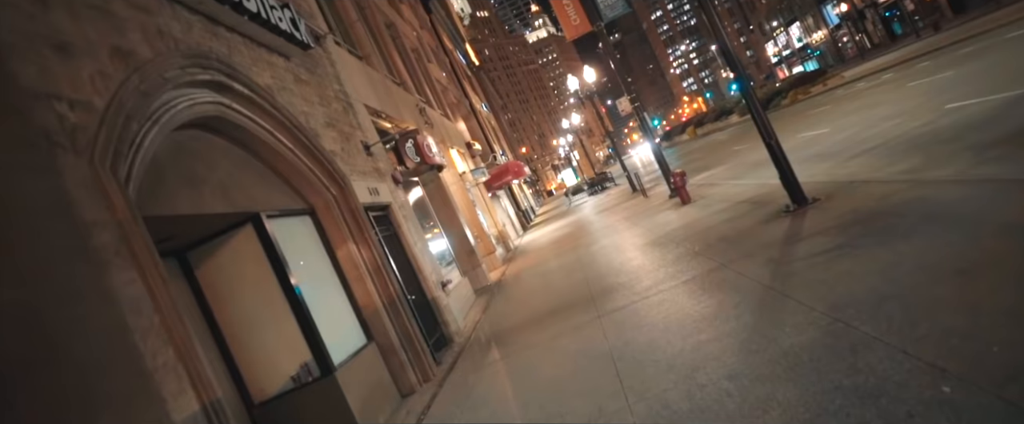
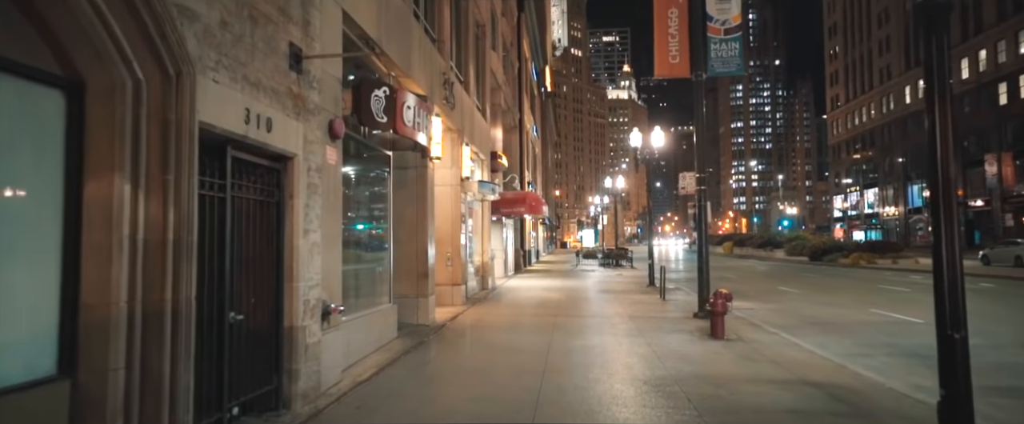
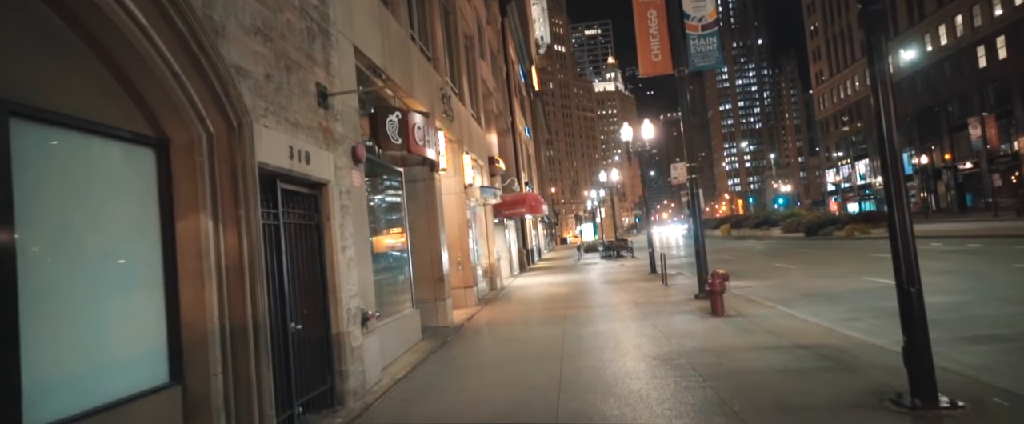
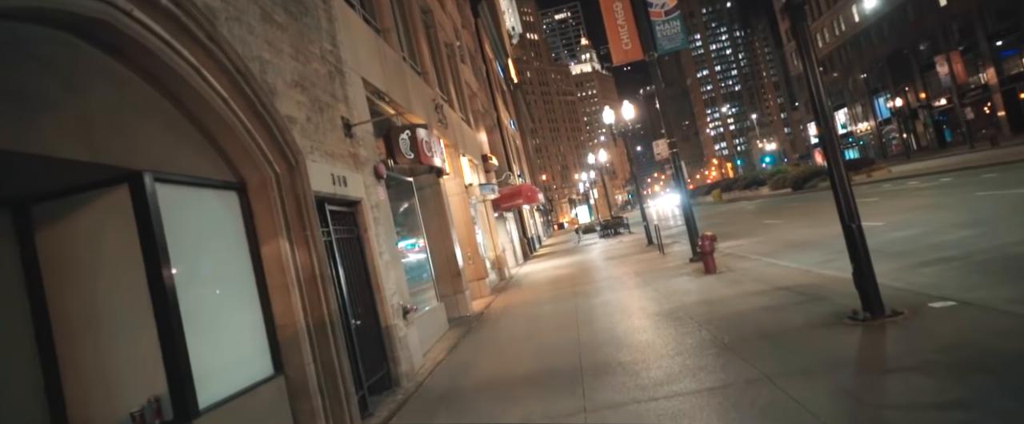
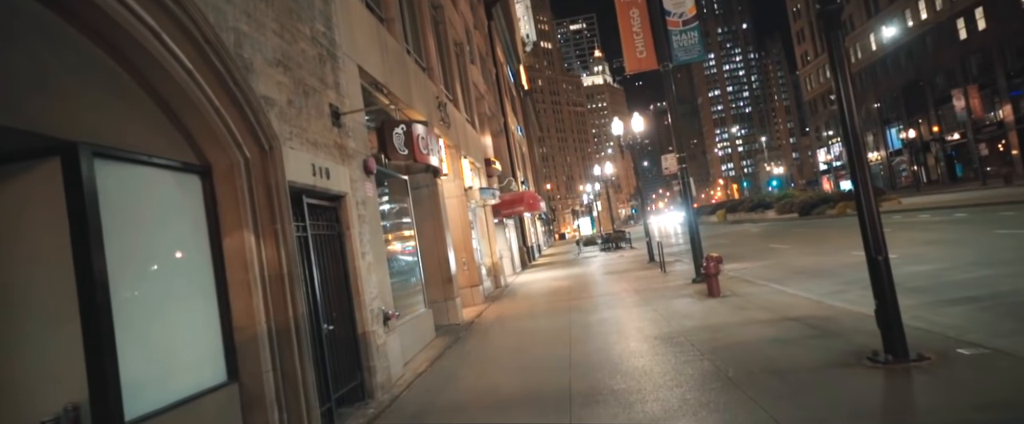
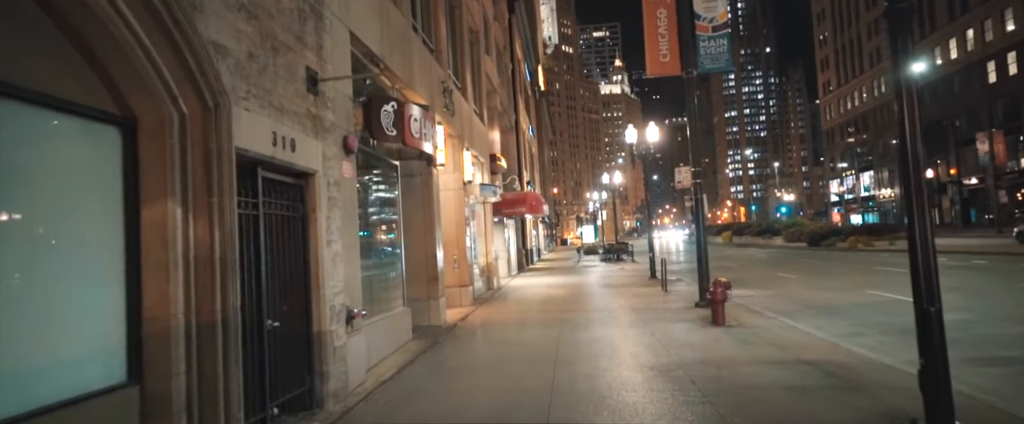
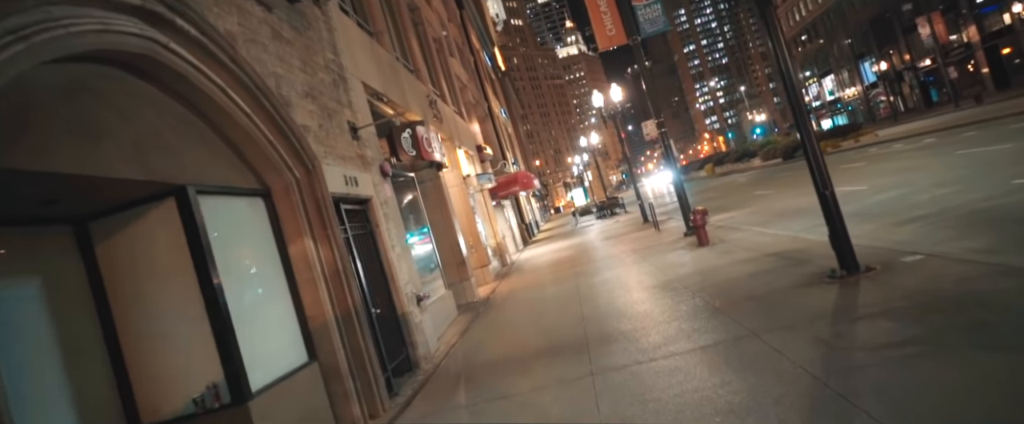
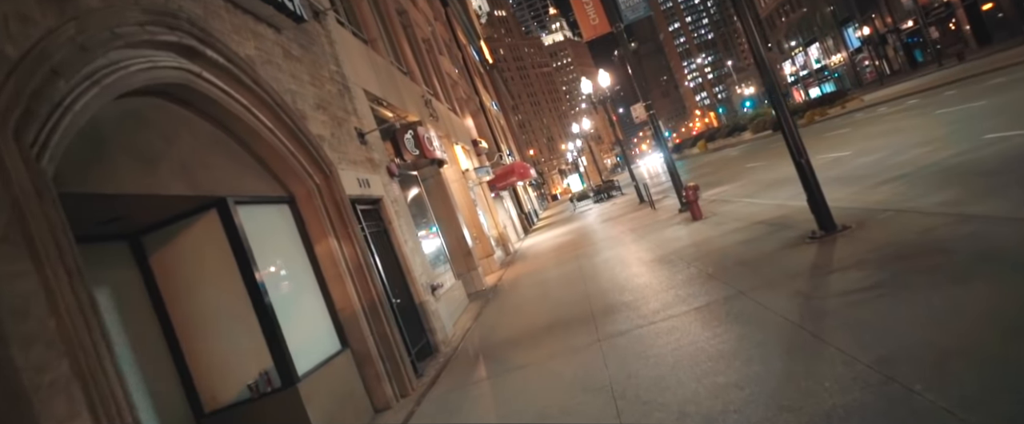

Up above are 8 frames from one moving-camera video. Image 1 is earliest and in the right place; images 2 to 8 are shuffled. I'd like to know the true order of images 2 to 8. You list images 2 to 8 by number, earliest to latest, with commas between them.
8, 7, 4, 5, 3, 6, 2
